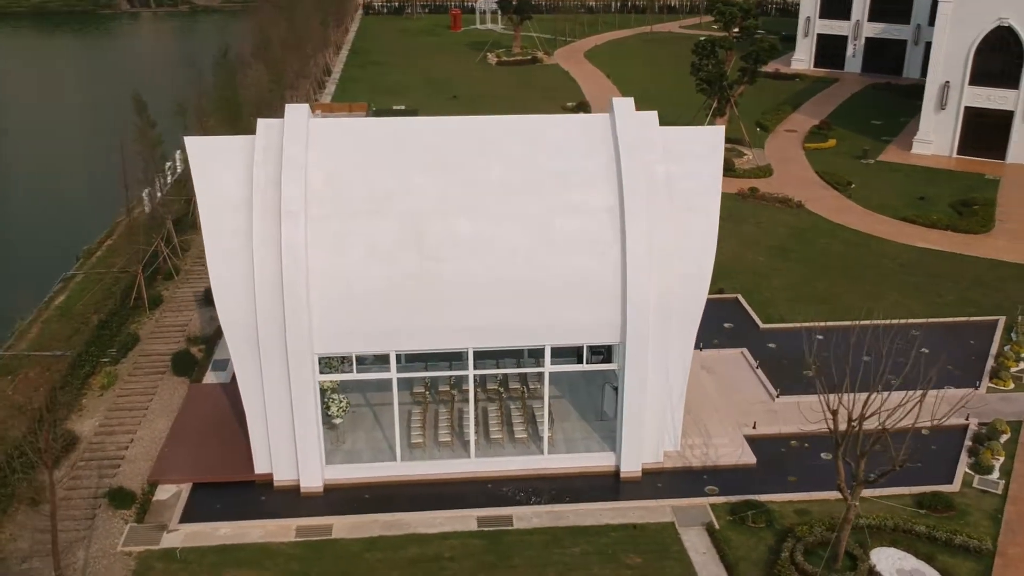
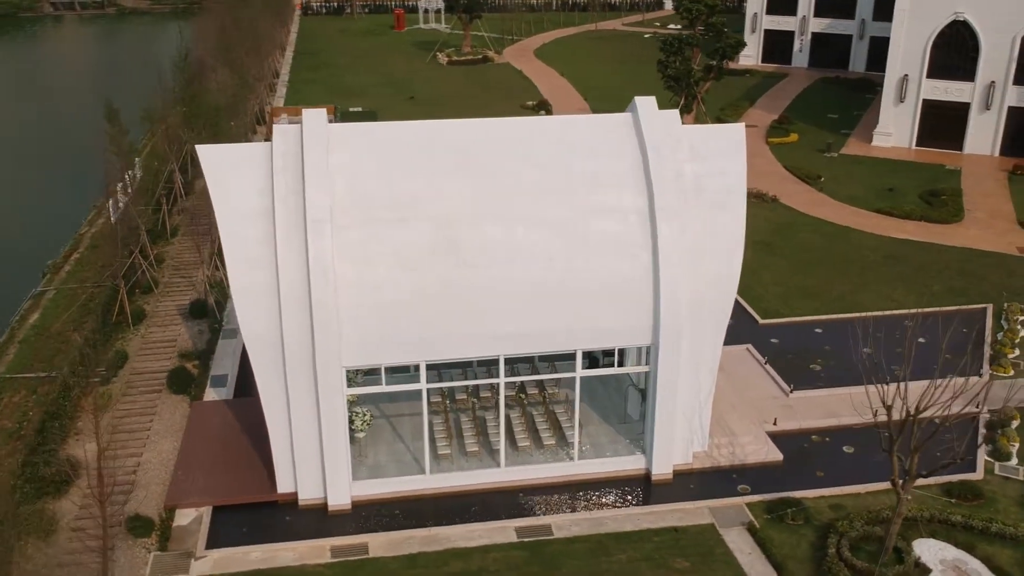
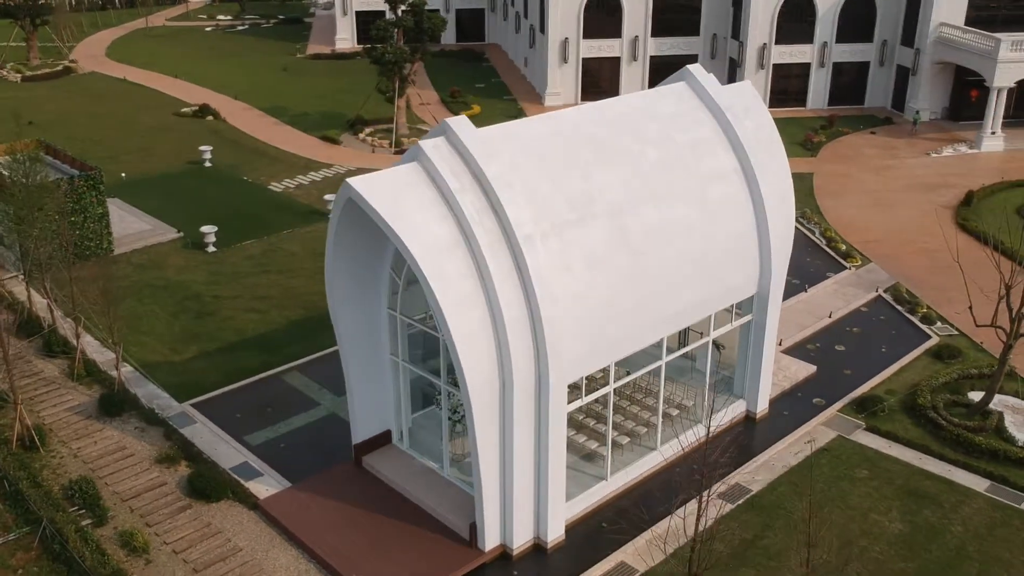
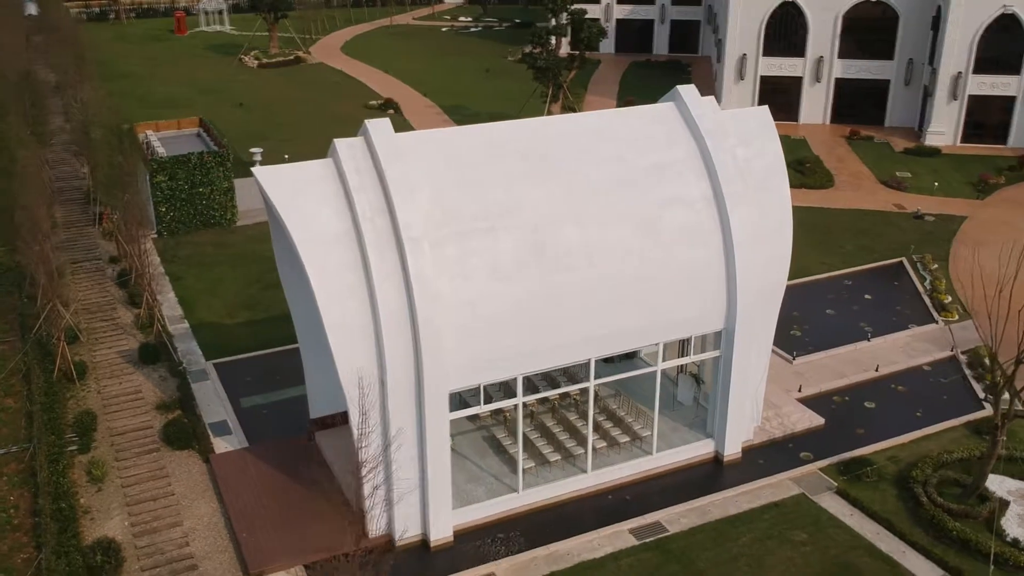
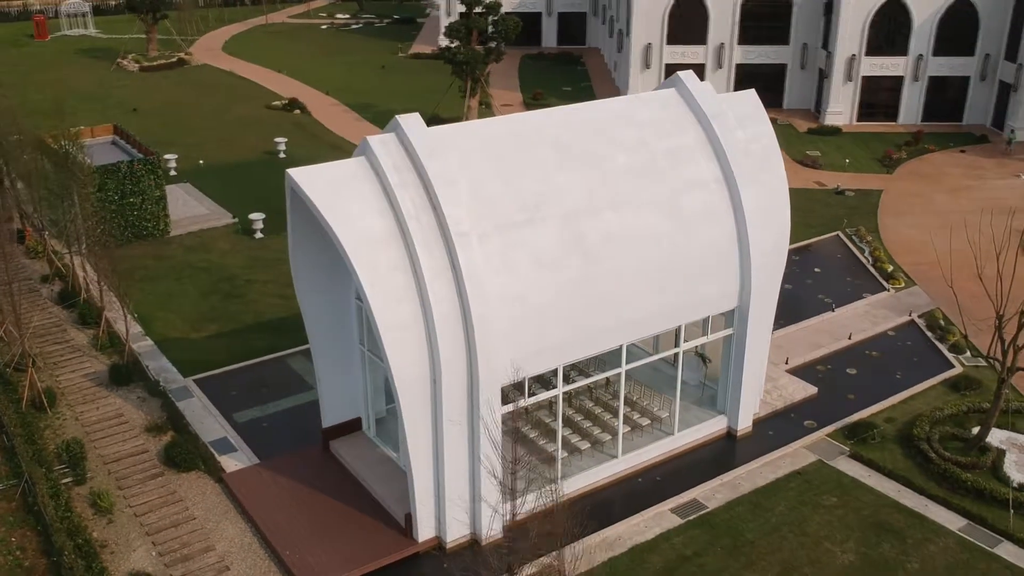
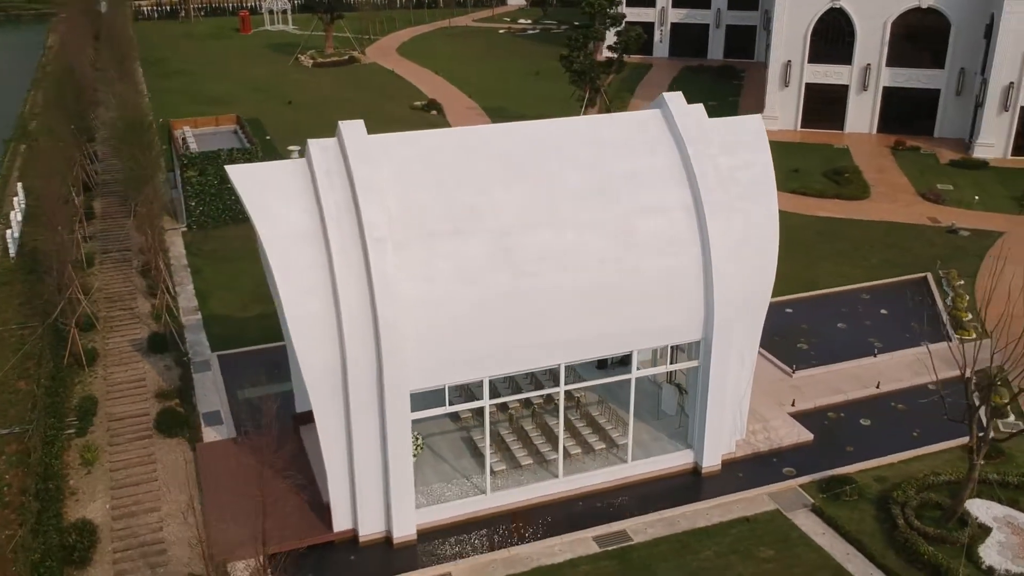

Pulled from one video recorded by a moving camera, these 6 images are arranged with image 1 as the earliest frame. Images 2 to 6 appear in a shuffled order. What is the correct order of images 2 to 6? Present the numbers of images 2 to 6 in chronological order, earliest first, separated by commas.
2, 6, 4, 5, 3
